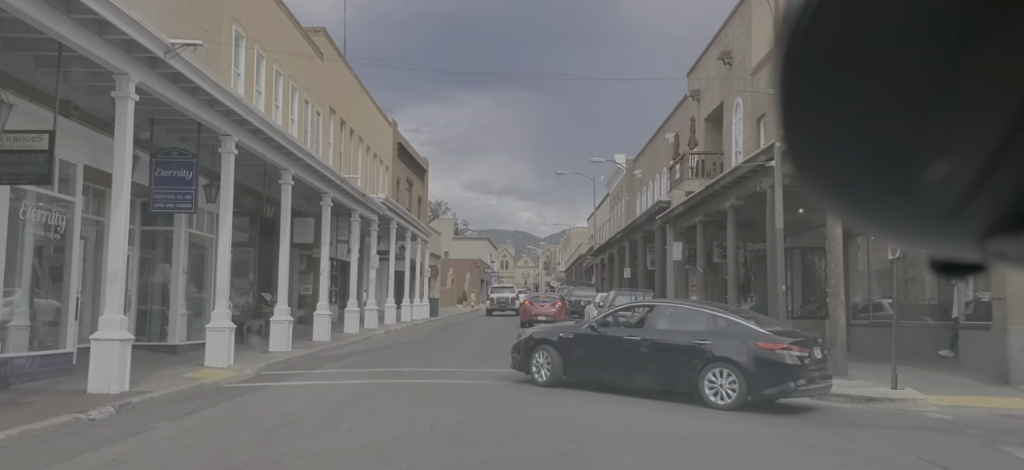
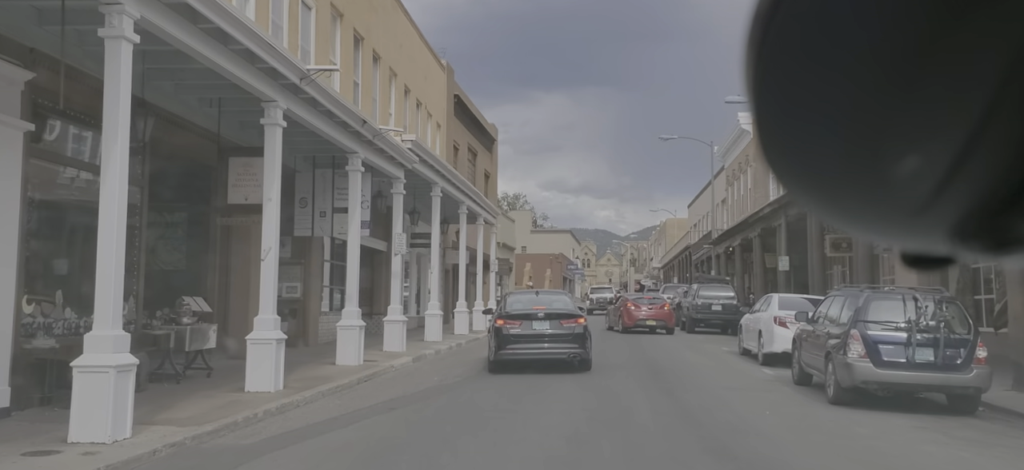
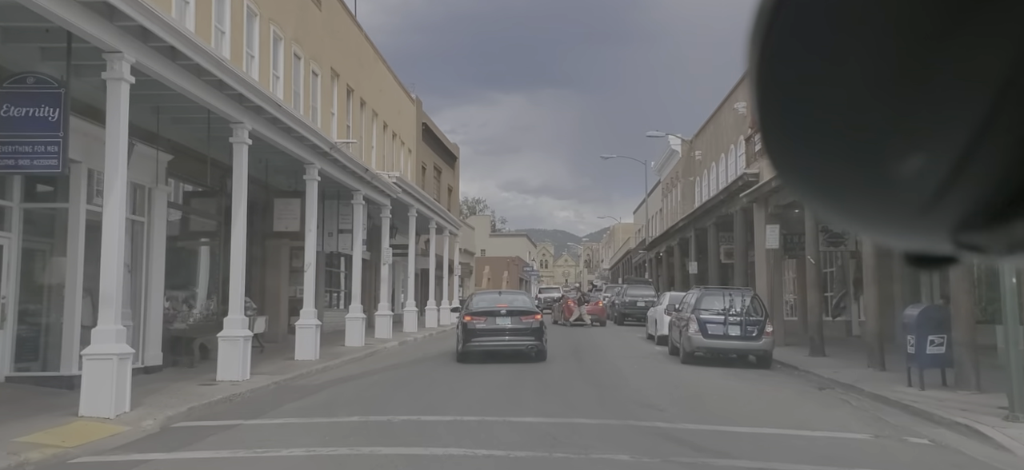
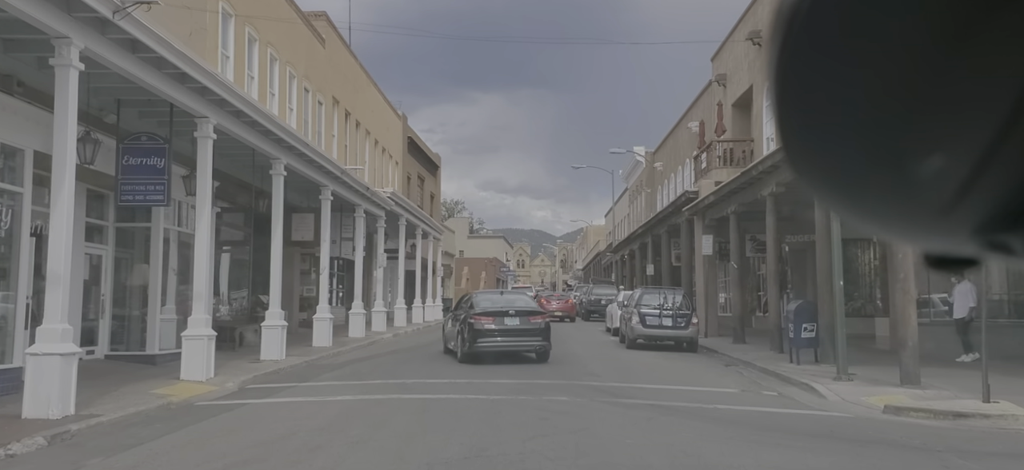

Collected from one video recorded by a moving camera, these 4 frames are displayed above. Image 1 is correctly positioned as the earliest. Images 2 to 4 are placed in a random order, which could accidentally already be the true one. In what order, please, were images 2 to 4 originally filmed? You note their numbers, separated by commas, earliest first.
4, 3, 2
